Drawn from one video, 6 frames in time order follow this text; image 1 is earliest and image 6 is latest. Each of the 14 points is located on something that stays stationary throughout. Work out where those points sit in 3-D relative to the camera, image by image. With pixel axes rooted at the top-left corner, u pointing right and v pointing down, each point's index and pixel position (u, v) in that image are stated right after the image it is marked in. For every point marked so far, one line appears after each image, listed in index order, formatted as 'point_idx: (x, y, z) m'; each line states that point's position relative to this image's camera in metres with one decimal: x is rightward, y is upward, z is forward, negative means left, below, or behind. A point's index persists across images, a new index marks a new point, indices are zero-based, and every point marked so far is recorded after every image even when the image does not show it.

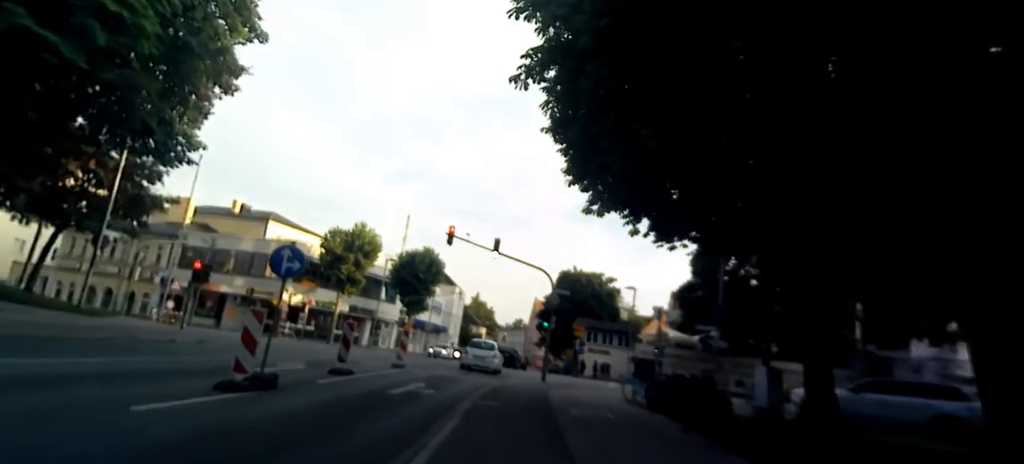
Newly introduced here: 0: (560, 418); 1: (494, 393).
0: (+0.9, -3.3, +10.5) m
1: (-0.5, -4.3, +15.7) m
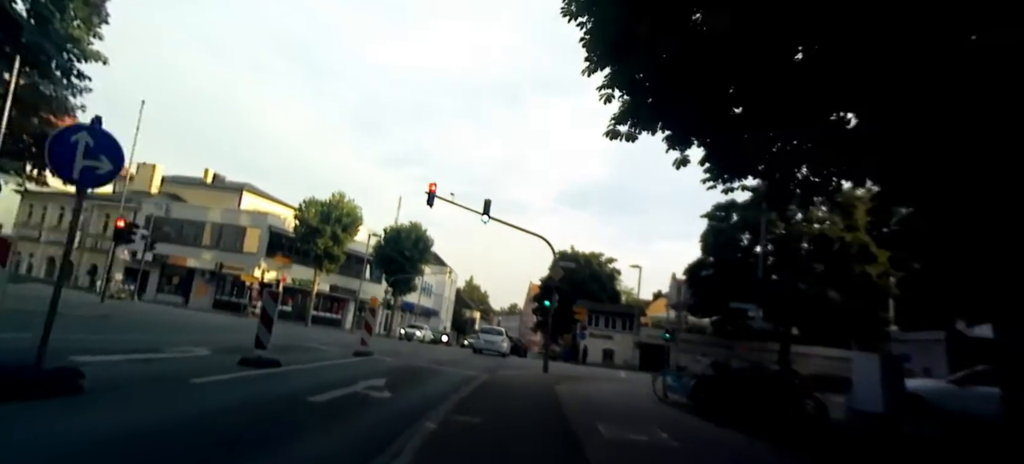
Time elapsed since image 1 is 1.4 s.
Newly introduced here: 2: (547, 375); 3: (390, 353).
0: (+0.8, -2.4, +6.9) m
1: (-0.6, -3.3, +12.2) m
2: (+0.9, -3.9, +16.5) m
3: (-3.6, -3.5, +17.9) m
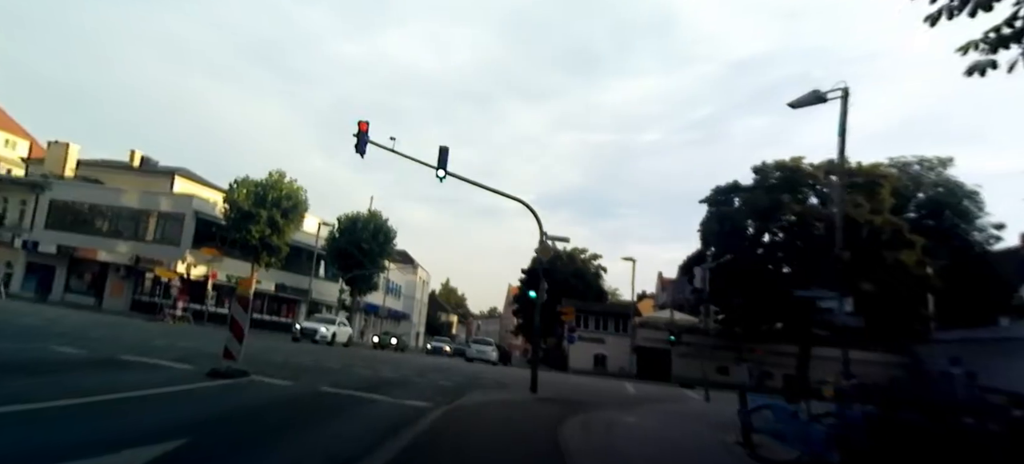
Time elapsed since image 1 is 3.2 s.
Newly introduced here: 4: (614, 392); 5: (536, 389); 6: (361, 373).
0: (+0.7, -1.5, +1.9) m
1: (-0.9, -2.5, +7.1) m
2: (+0.4, -3.1, +11.4) m
3: (-4.2, -2.8, +12.6) m
4: (+3.1, -4.7, +17.6) m
5: (+0.5, -3.1, +12.3) m
6: (-2.9, -2.7, +11.4) m
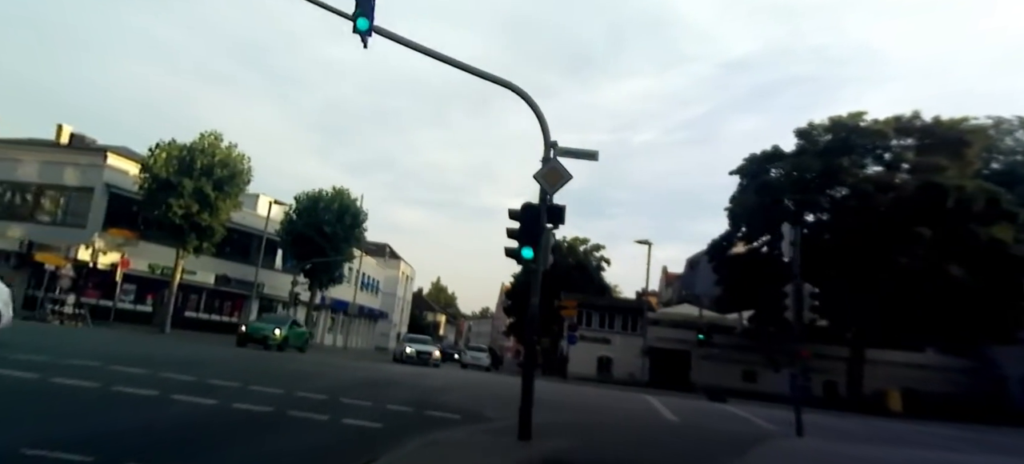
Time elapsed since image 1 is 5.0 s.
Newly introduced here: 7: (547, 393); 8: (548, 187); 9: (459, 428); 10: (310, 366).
0: (+0.5, -0.5, -3.7) m
1: (-1.1, -1.4, +1.5) m
2: (+0.2, -2.1, +5.8) m
3: (-4.4, -1.7, +7.0) m
4: (+2.7, -3.7, +12.1) m
5: (+0.2, -2.1, +6.8) m
6: (-3.2, -1.7, +5.8) m
7: (+1.0, -4.4, +16.6) m
8: (+0.4, +0.5, +6.3) m
9: (-0.6, -2.3, +7.4) m
10: (-5.2, -3.5, +15.5) m
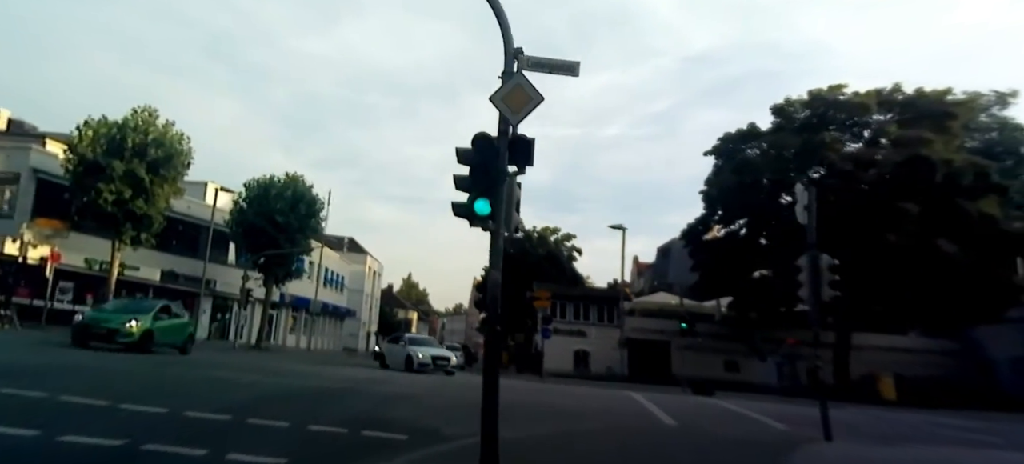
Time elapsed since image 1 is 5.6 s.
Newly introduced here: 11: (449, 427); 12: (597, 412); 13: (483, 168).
0: (+0.6, -0.2, -5.4) m
1: (-1.3, -1.2, -0.3) m
2: (-0.1, -1.8, +4.1) m
3: (-4.8, -1.5, +5.1) m
4: (+2.2, -3.3, +10.5) m
5: (-0.1, -1.8, +5.0) m
6: (-3.5, -1.5, +3.9) m
7: (+0.3, -4.0, +14.9) m
8: (0.0, +0.9, +4.5) m
9: (-1.0, -2.0, +5.6) m
10: (-5.9, -3.2, +13.6) m
11: (-0.7, -2.3, +7.3) m
12: (+1.6, -3.4, +11.2) m
13: (-0.2, +0.4, +4.5) m
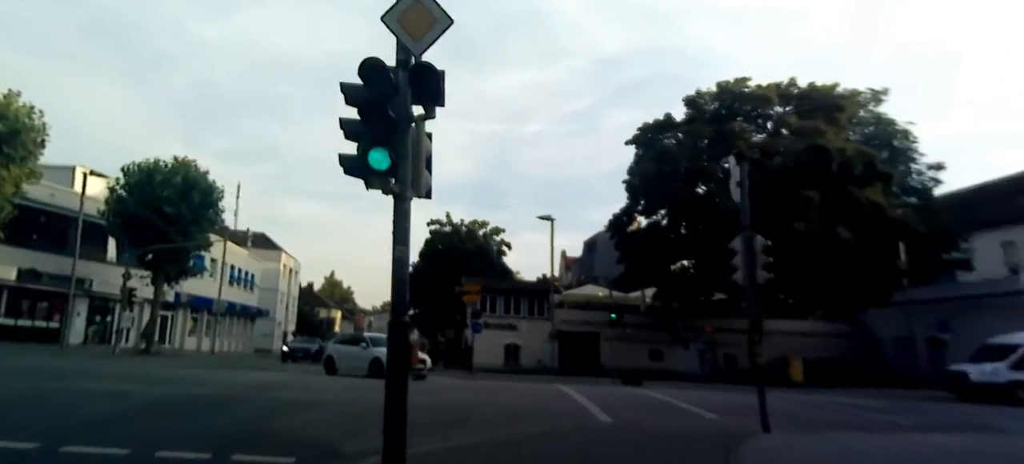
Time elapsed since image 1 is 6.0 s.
0: (+1.2, 0.0, -6.4) m
1: (-1.2, -1.0, -1.5) m
2: (-0.6, -1.5, +3.0) m
3: (-5.4, -1.3, +3.4) m
4: (+0.9, -3.0, +9.6) m
5: (-0.7, -1.5, +3.9) m
6: (-3.9, -1.2, +2.4) m
7: (-1.5, -3.7, +13.8) m
8: (-0.6, +1.1, +3.4) m
9: (-1.6, -1.7, +4.4) m
10: (-7.5, -2.9, +11.7) m
11: (-1.5, -2.1, +6.1) m
12: (+0.3, -3.0, +10.3) m
13: (-0.7, +0.7, +3.3) m
